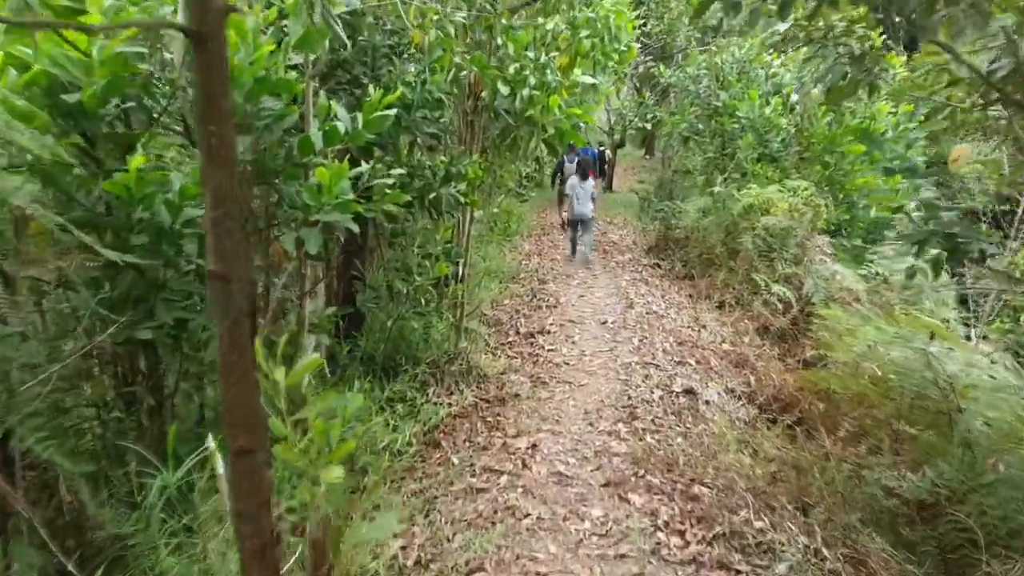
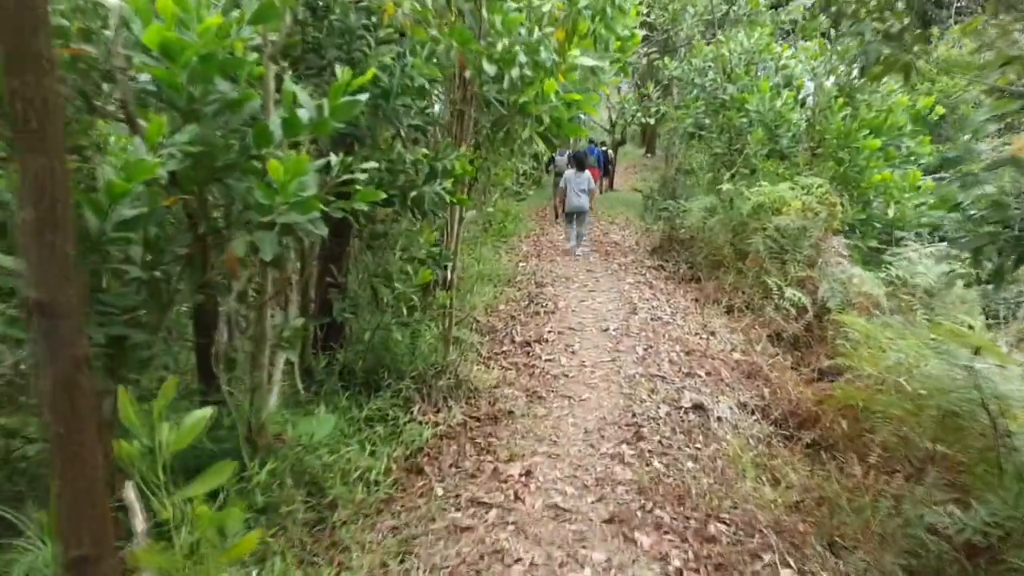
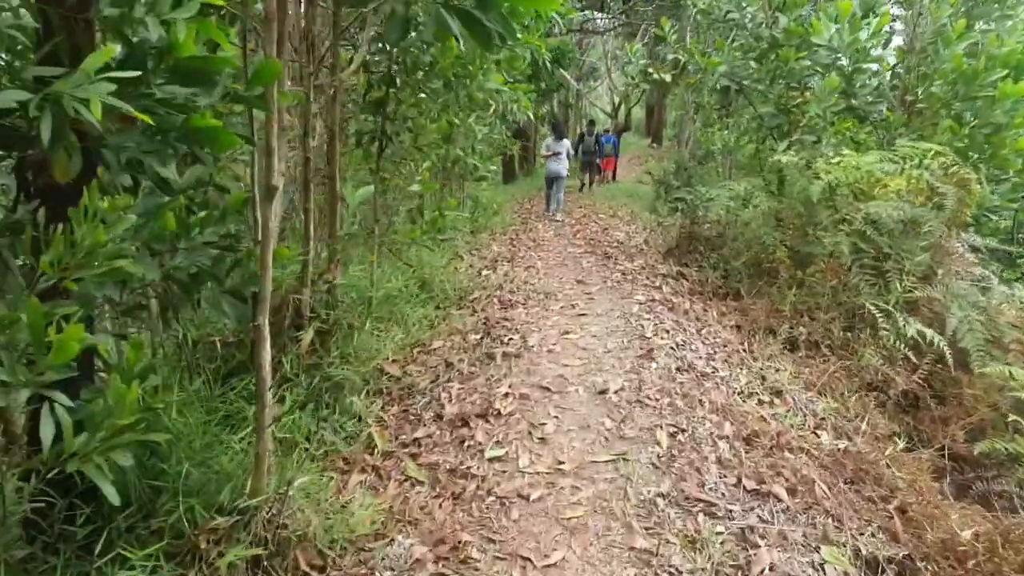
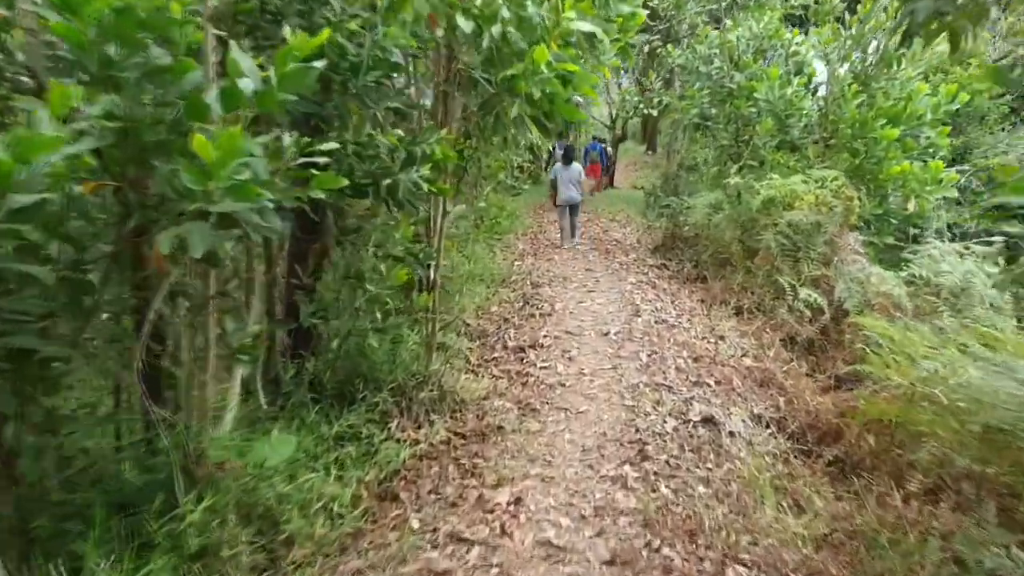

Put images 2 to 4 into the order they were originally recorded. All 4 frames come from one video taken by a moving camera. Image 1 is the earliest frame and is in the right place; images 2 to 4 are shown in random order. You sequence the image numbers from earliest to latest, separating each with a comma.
2, 4, 3
